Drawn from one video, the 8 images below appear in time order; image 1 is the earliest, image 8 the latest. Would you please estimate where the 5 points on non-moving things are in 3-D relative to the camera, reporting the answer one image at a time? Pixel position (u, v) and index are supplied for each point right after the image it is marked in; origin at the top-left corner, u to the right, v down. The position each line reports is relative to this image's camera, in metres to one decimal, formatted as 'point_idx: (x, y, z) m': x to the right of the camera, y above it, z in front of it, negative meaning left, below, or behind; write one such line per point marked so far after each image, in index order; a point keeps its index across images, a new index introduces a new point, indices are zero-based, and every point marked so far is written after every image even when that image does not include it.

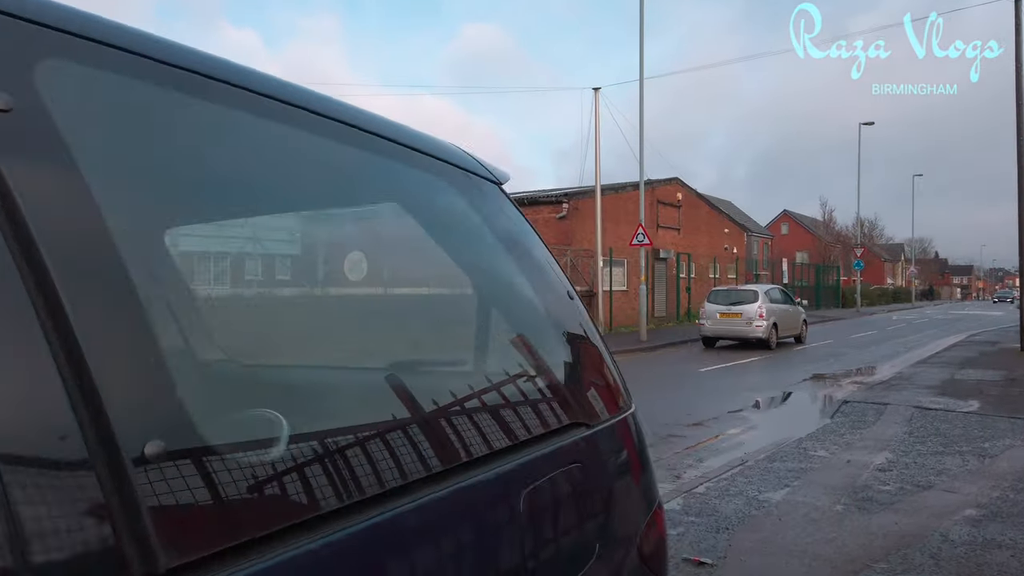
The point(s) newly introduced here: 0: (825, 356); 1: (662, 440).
0: (+8.0, -1.7, +19.6) m
1: (+1.6, -1.7, +8.6) m
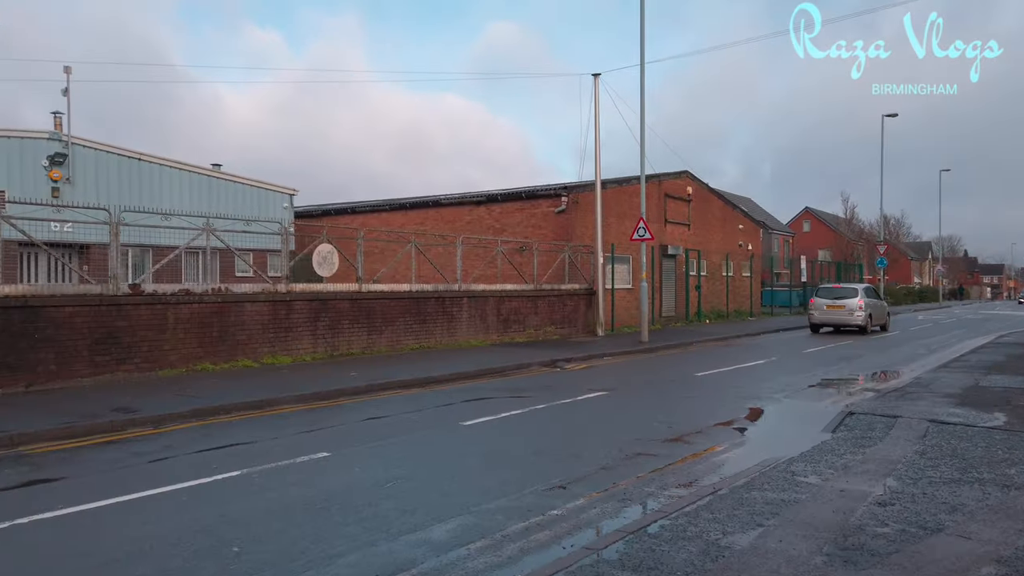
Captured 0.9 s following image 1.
0: (+7.7, -1.6, +18.2) m
1: (+1.1, -1.6, +7.4) m
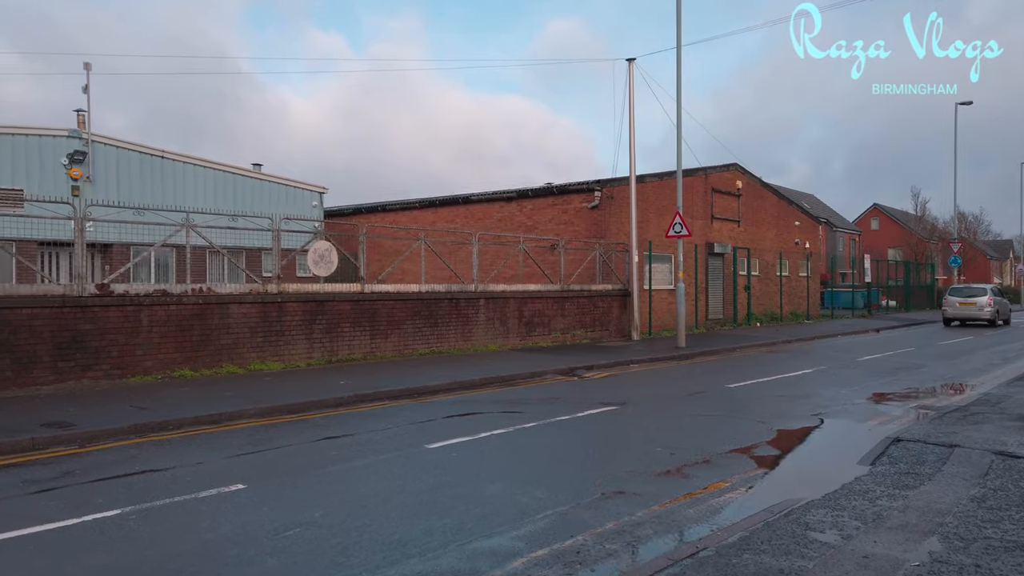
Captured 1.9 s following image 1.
0: (+8.2, -1.7, +16.3) m
1: (+0.7, -1.7, +6.0) m
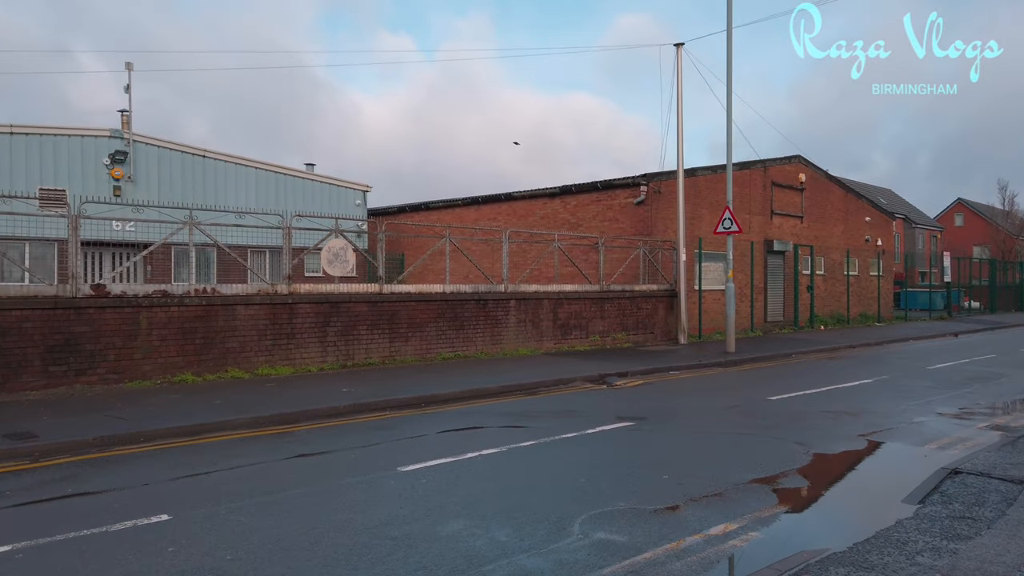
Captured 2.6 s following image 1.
0: (+8.7, -1.7, +14.6) m
1: (+0.4, -1.7, +5.0) m
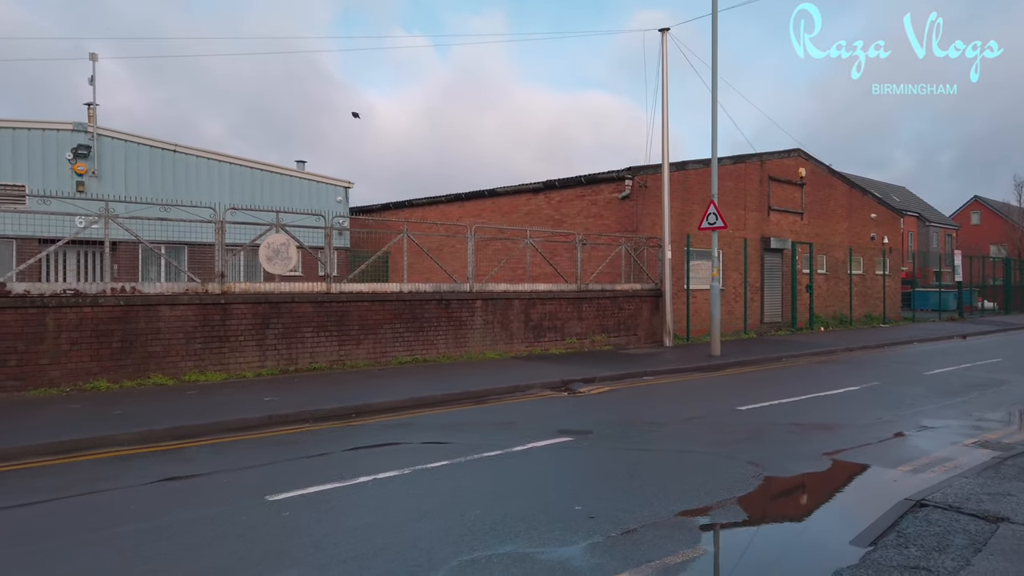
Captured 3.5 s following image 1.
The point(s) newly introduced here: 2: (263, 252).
0: (+8.0, -1.7, +13.4) m
1: (-0.5, -1.7, +4.1) m
2: (-4.0, +0.6, +12.2) m
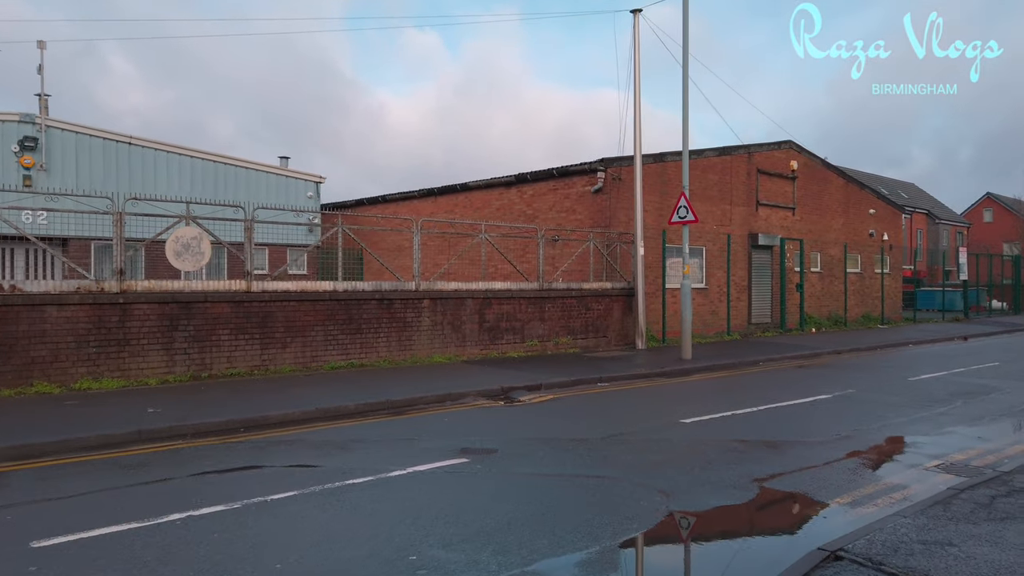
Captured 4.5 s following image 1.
0: (+7.1, -1.7, +12.2) m
1: (-1.6, -1.7, +3.0) m
2: (-5.0, +0.6, +11.2) m
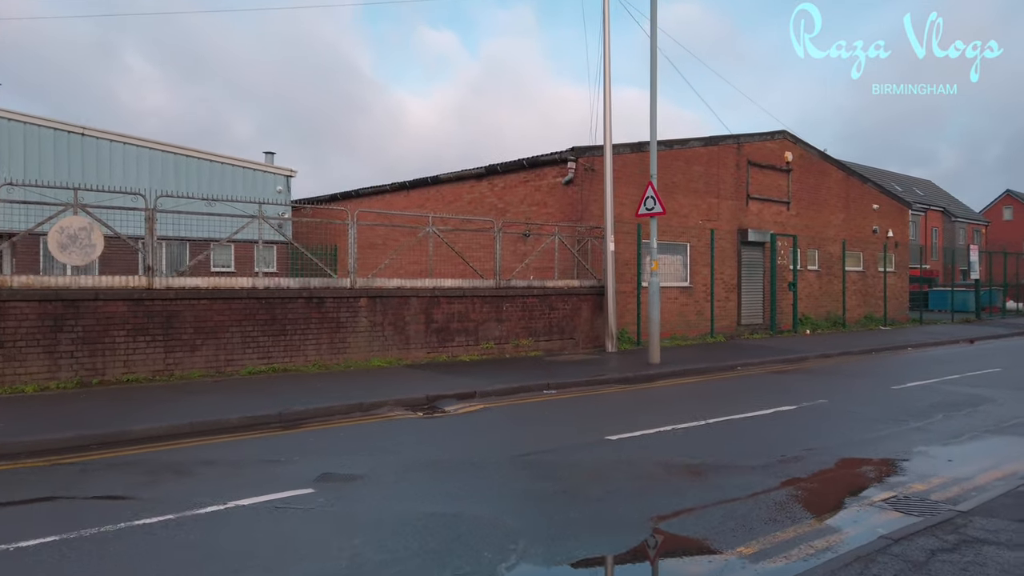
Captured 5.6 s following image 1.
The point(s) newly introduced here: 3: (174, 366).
0: (+6.1, -1.6, +10.9) m
1: (-2.8, -1.6, +1.8) m
2: (-6.0, +0.6, +10.1) m
3: (-4.8, -1.1, +11.0) m
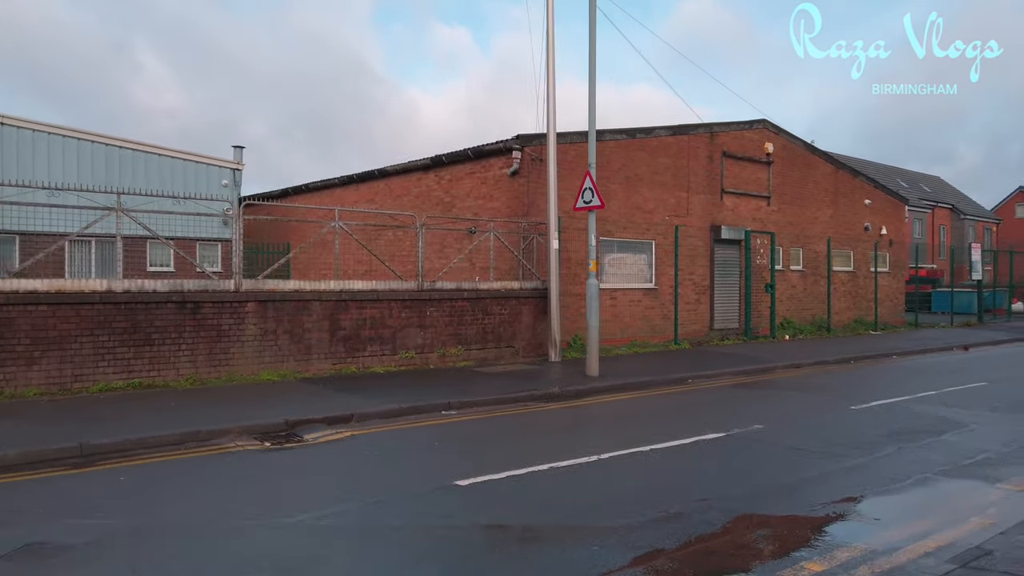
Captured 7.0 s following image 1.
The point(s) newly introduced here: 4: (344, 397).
0: (+4.6, -1.7, +9.2) m
1: (-4.4, -1.7, +0.3) m
2: (-7.4, +0.6, +8.6) m
3: (-6.2, -1.1, +9.5) m
4: (-2.3, -1.5, +10.6) m
